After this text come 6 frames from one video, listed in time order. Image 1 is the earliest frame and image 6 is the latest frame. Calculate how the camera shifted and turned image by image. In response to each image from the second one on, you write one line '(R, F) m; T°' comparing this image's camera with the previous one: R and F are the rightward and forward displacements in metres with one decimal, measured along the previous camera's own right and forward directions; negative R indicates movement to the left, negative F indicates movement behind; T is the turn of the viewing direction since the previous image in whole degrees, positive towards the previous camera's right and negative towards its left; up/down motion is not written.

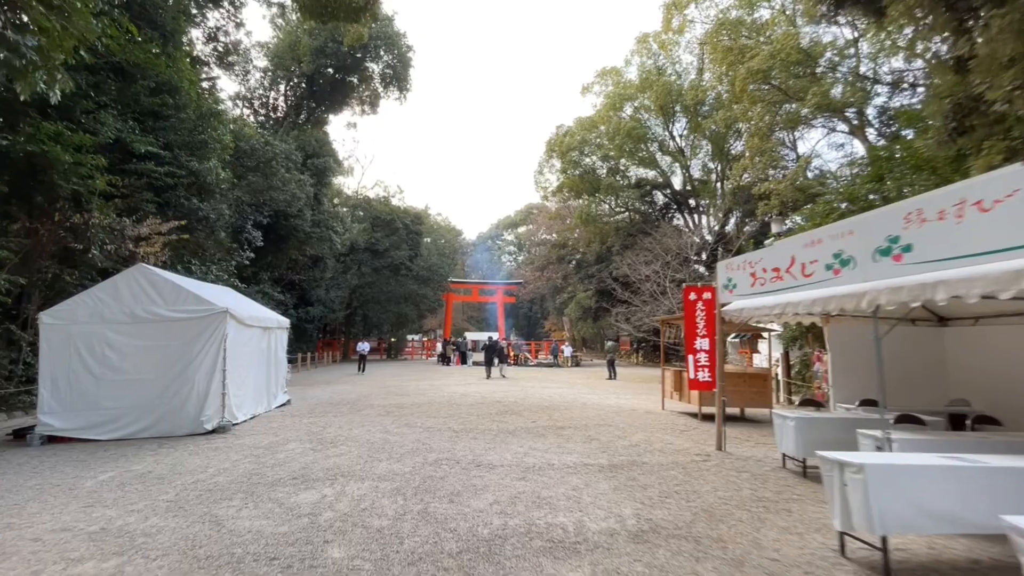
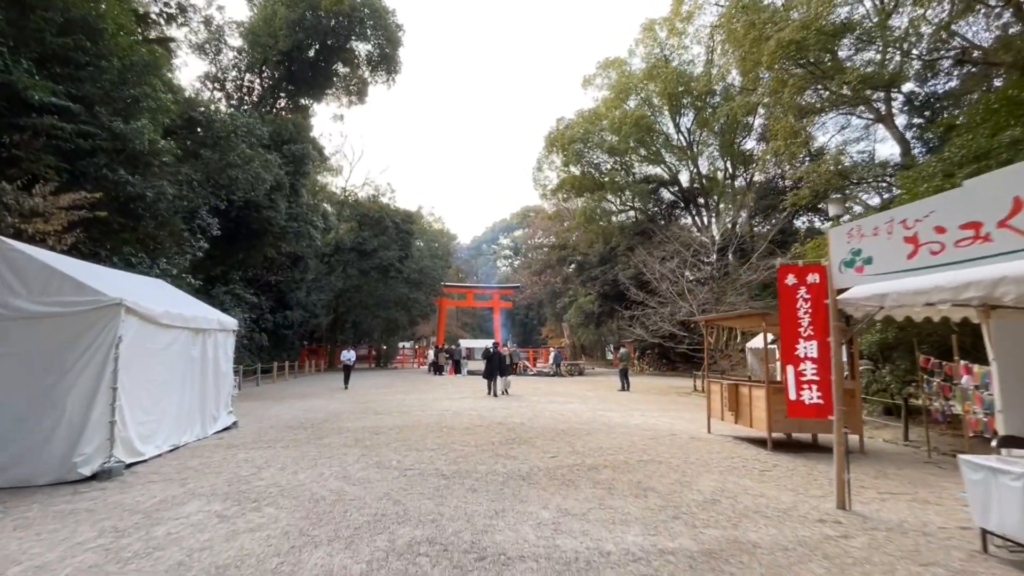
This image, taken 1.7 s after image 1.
(-0.2, +2.3) m; +1°
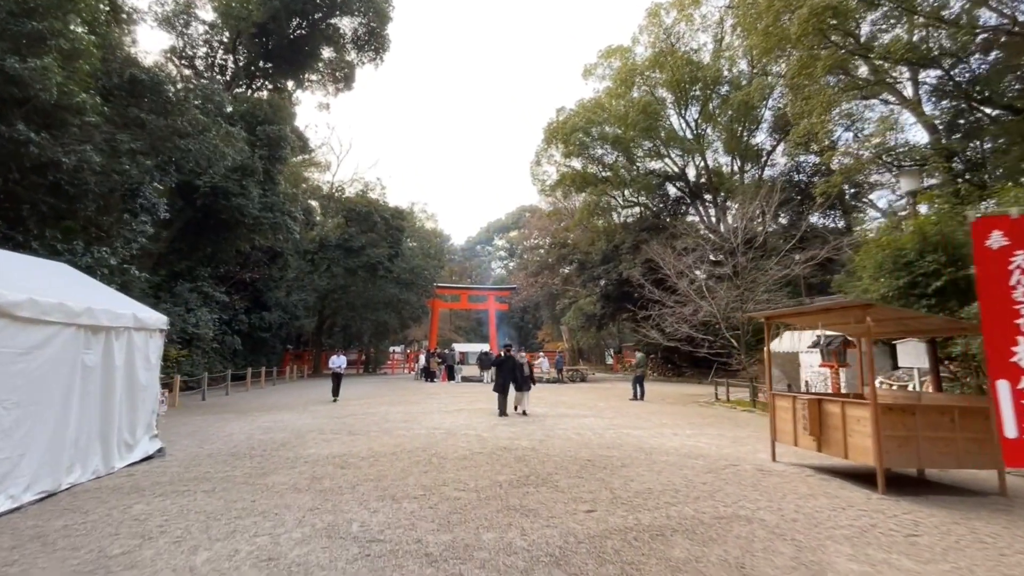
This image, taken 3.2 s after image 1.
(-0.2, +1.9) m; +1°
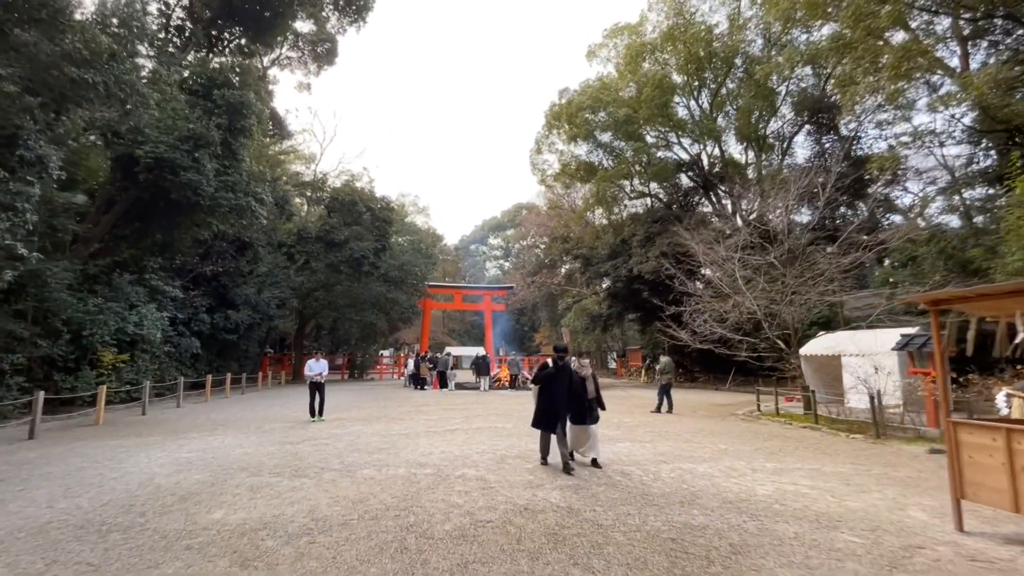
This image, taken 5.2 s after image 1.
(-0.3, +2.6) m; +1°
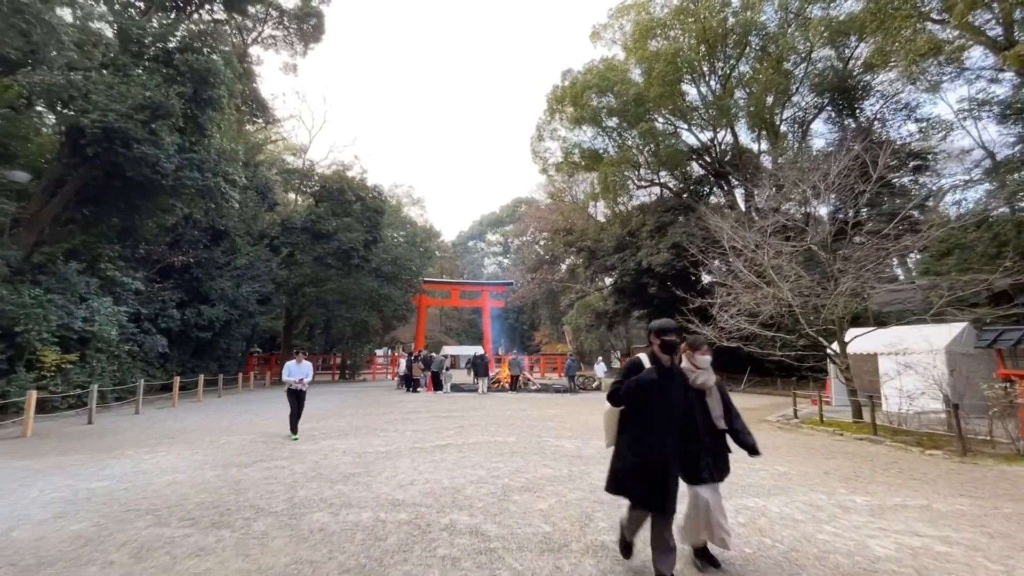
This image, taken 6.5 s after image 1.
(-0.1, +1.7) m; 0°
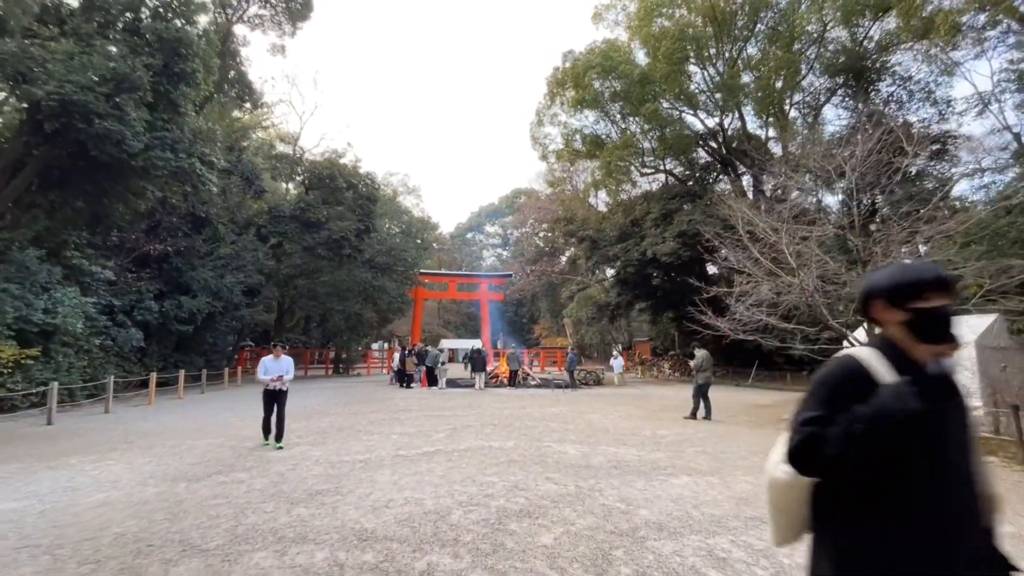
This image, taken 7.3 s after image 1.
(0.0, +1.0) m; 0°
